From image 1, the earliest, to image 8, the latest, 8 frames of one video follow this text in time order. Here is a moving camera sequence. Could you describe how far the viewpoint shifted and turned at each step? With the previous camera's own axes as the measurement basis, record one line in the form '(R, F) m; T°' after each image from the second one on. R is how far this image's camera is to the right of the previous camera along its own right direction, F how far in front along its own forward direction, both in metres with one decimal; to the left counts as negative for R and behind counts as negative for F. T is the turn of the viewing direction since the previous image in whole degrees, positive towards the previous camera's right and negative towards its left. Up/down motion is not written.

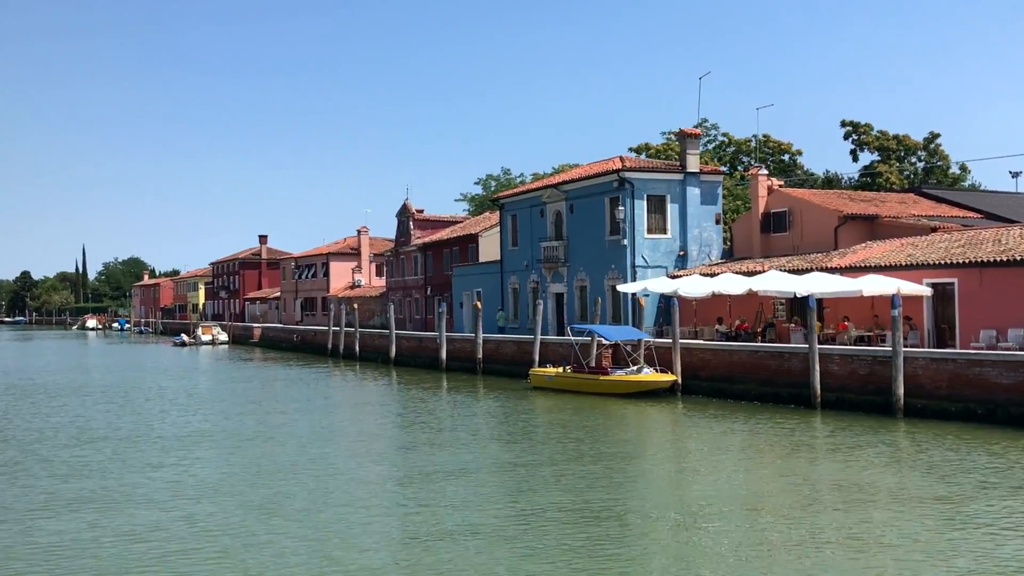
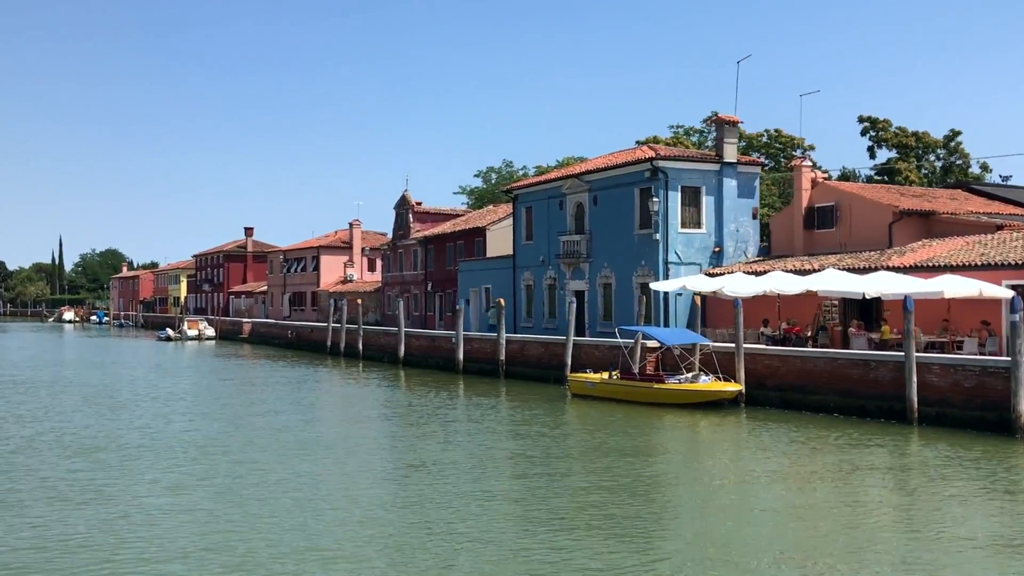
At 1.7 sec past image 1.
(-1.4, +2.9) m; +1°
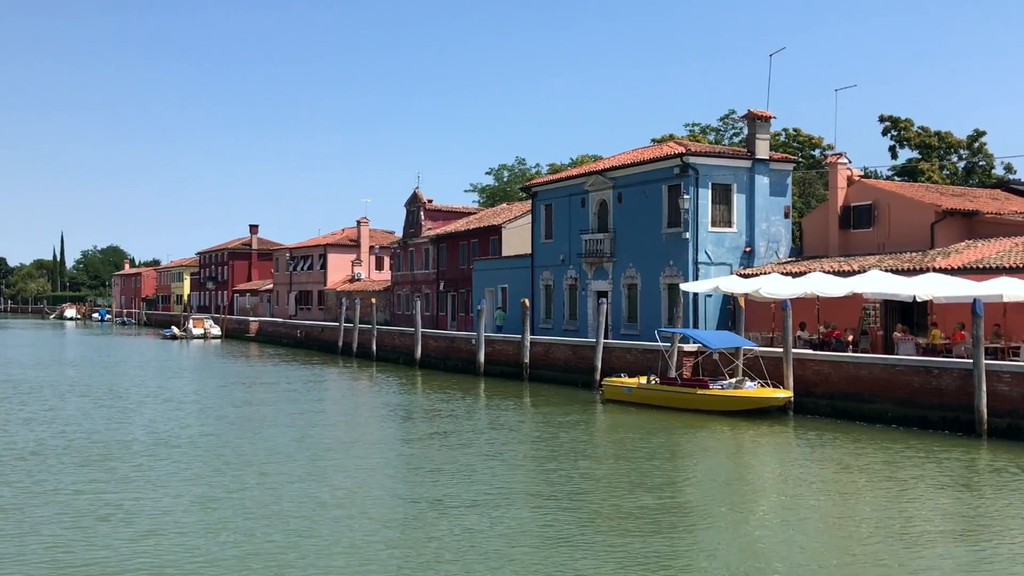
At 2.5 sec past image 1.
(-0.7, +1.3) m; 0°
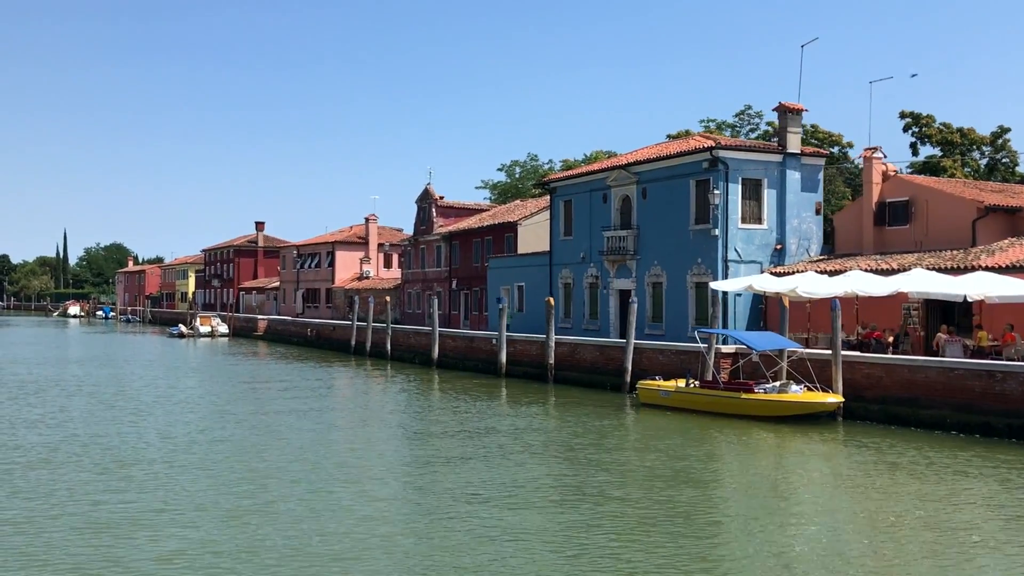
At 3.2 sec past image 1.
(-0.6, +1.2) m; 0°
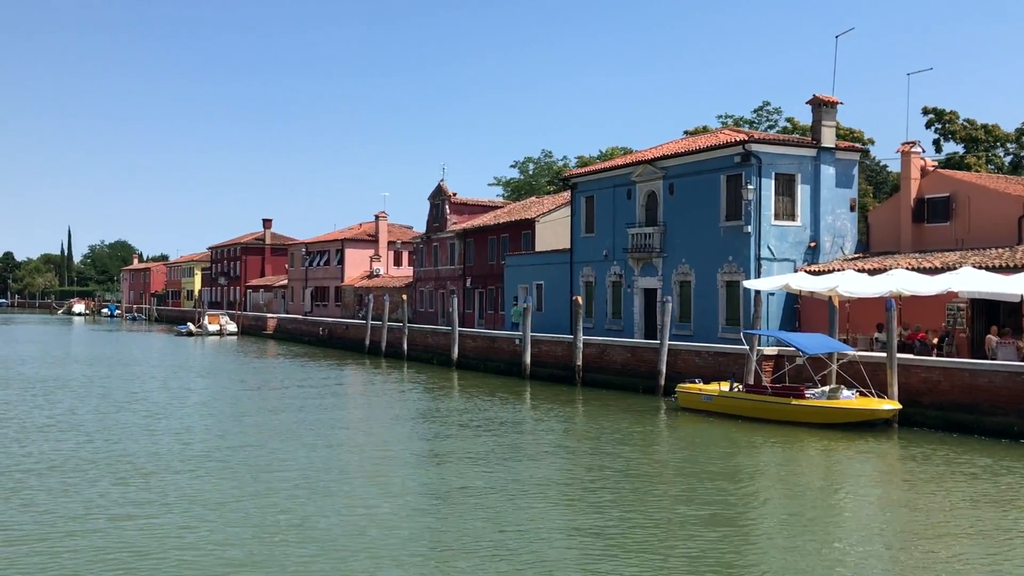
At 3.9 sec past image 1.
(-0.6, +1.2) m; 0°
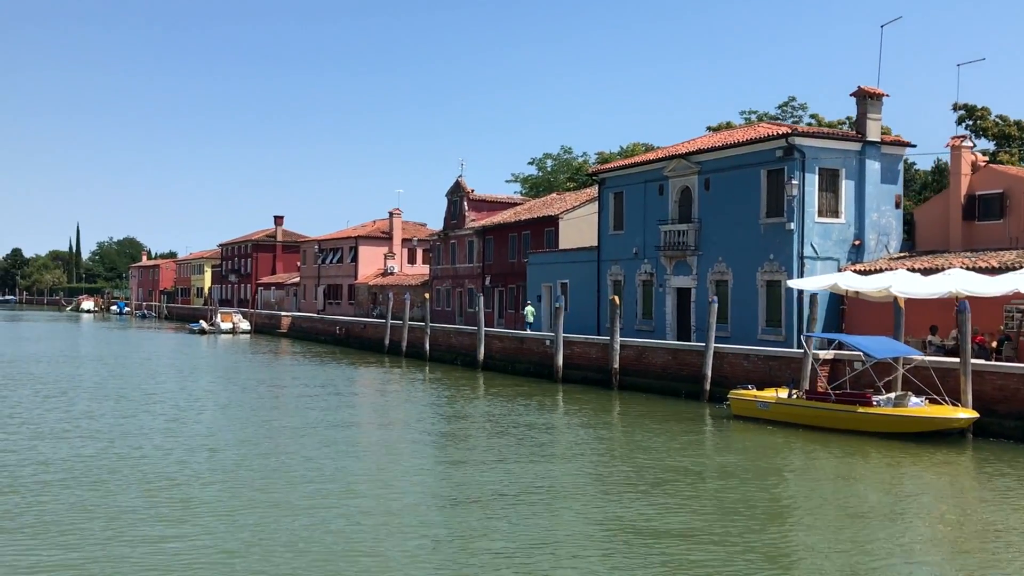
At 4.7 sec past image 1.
(-0.7, +1.3) m; 0°
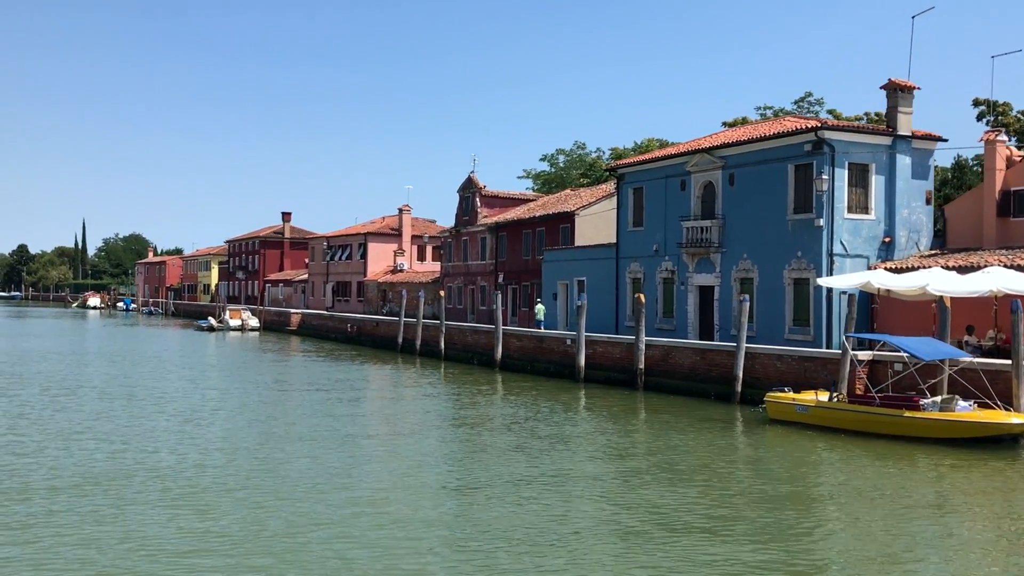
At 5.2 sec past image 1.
(-0.4, +0.8) m; 0°
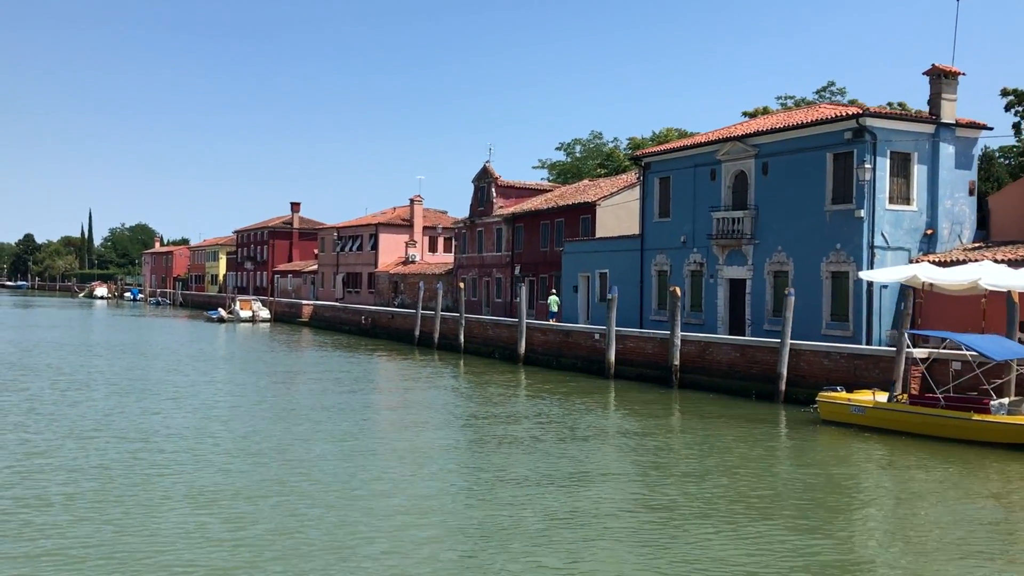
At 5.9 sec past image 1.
(-0.6, +1.2) m; 0°
